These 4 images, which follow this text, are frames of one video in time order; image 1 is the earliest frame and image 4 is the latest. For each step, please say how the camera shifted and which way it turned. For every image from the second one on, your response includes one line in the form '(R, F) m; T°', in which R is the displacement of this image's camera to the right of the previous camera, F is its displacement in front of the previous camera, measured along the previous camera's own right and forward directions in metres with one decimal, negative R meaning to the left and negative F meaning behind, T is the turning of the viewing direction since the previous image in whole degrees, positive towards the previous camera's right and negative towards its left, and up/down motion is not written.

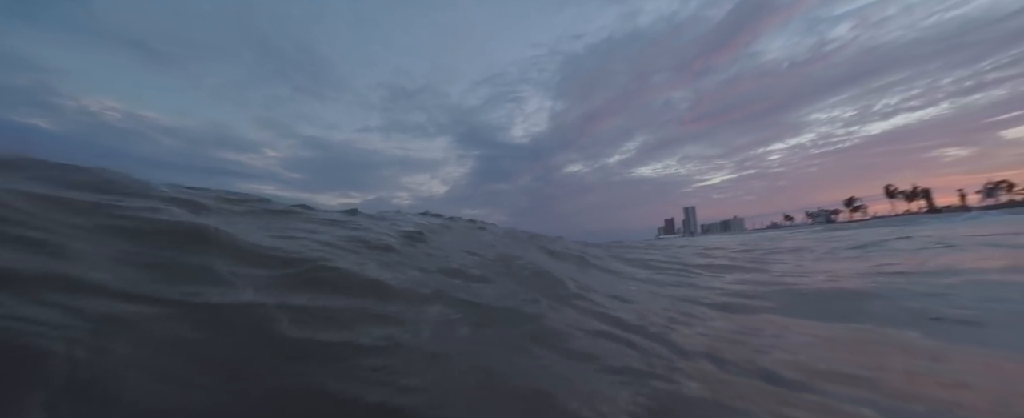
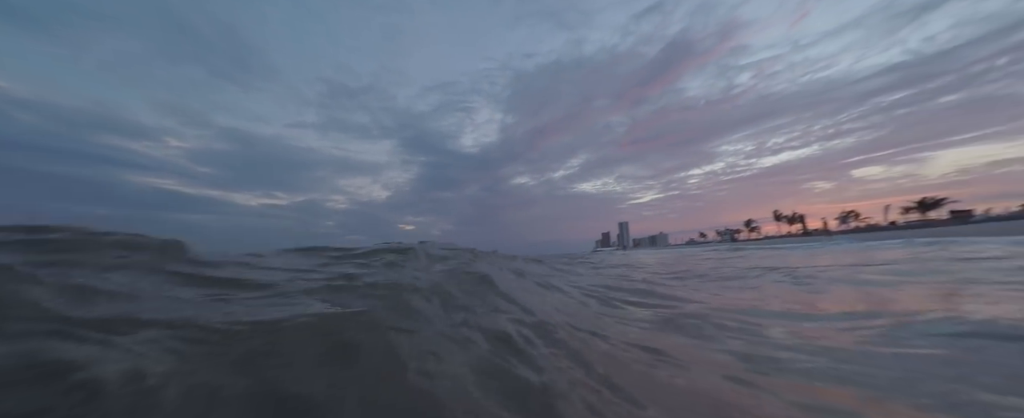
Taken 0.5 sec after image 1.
(+0.2, -1.1) m; +9°
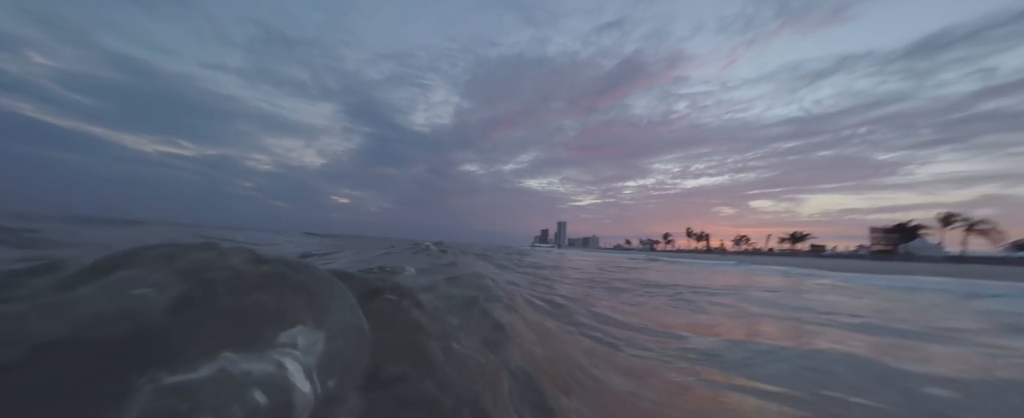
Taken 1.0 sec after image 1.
(+0.1, -1.1) m; +9°
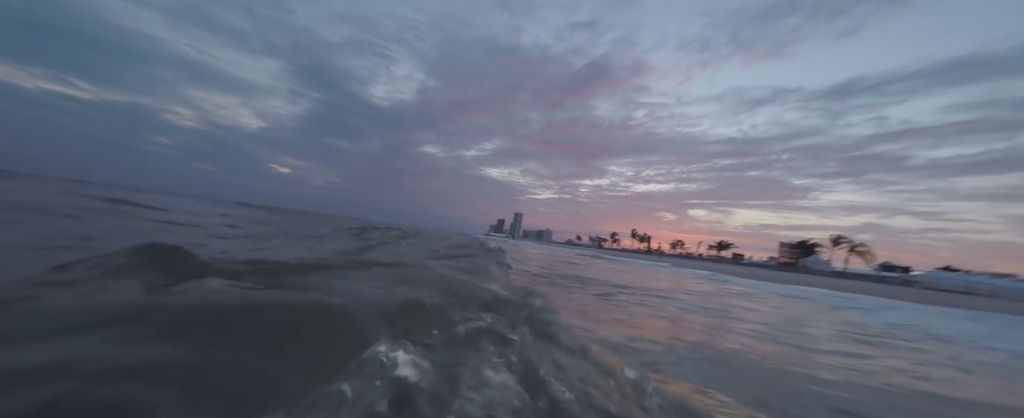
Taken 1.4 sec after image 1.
(0.0, -0.8) m; +7°
